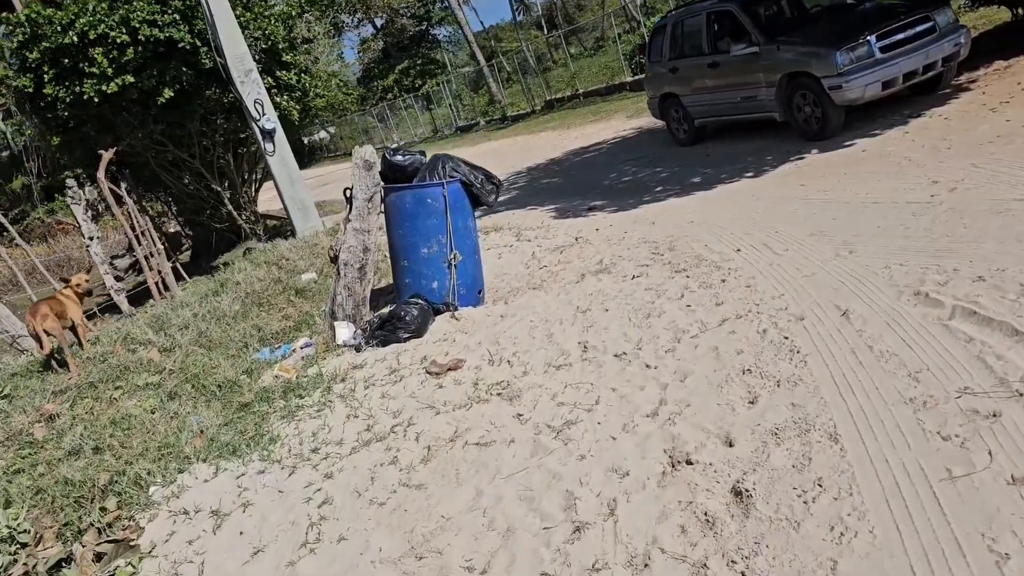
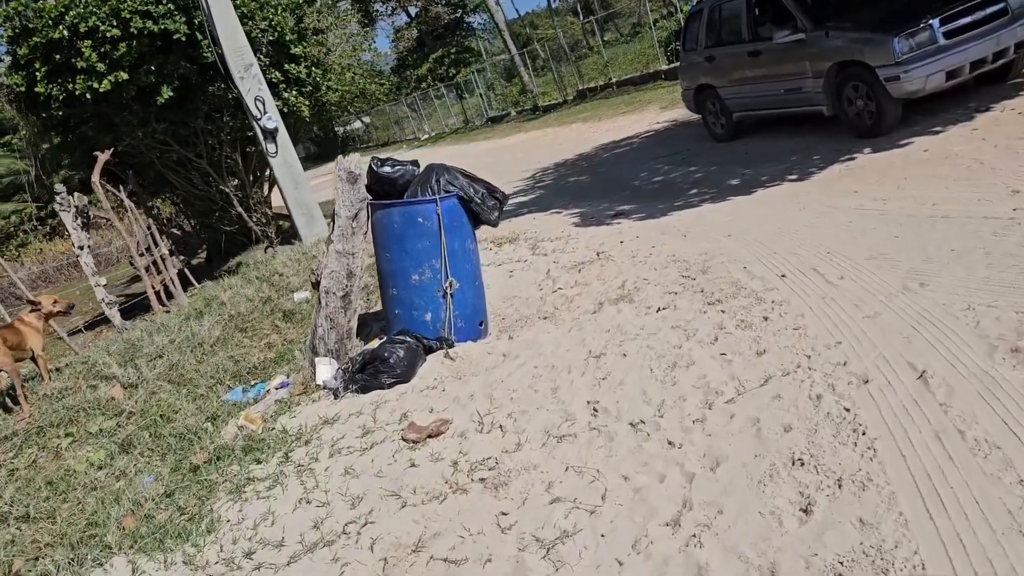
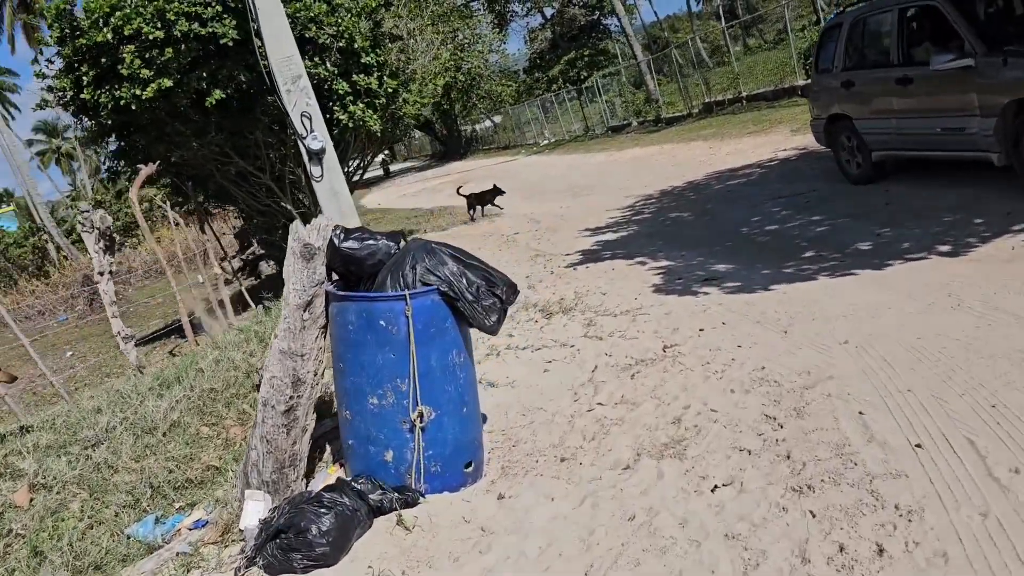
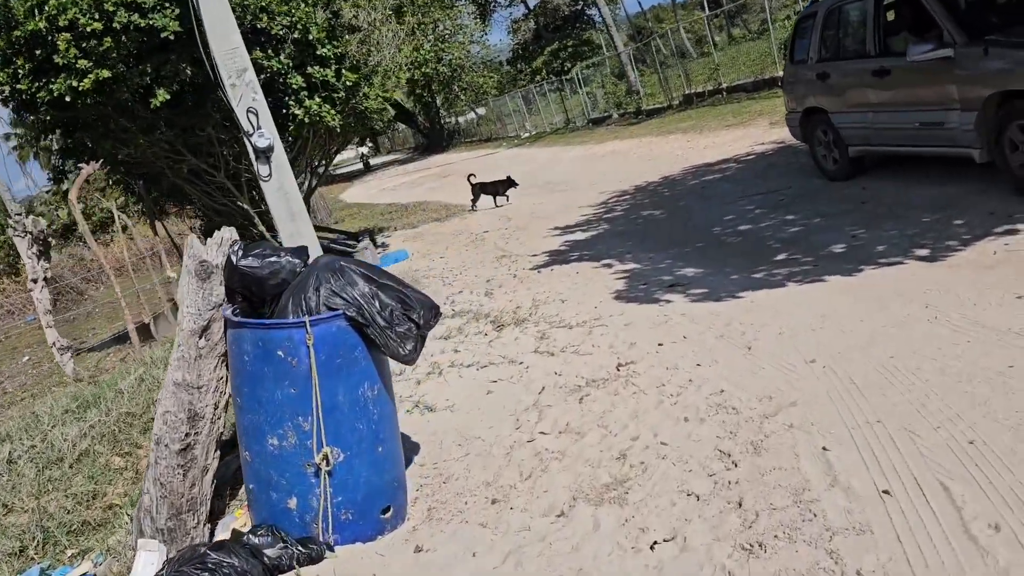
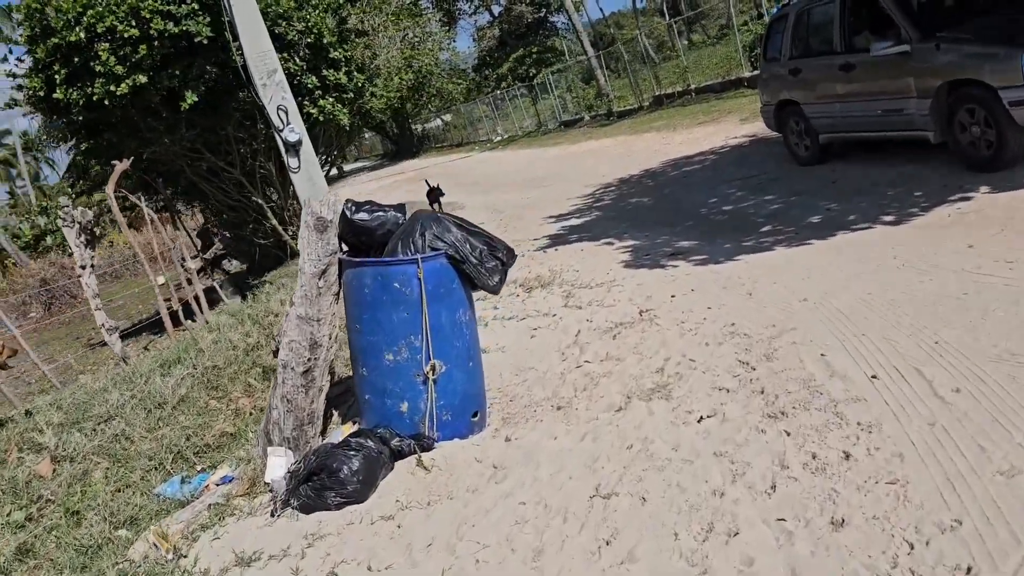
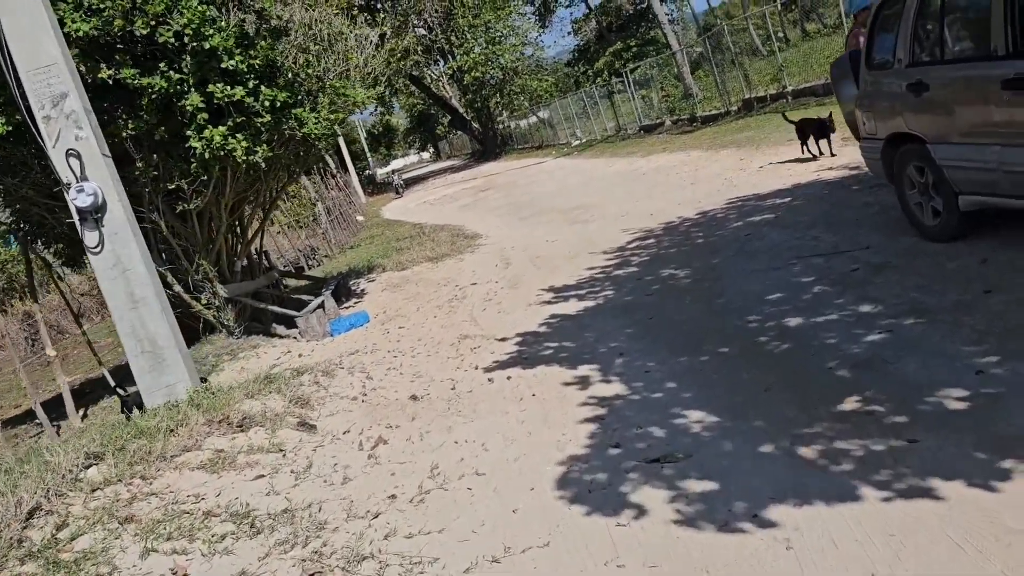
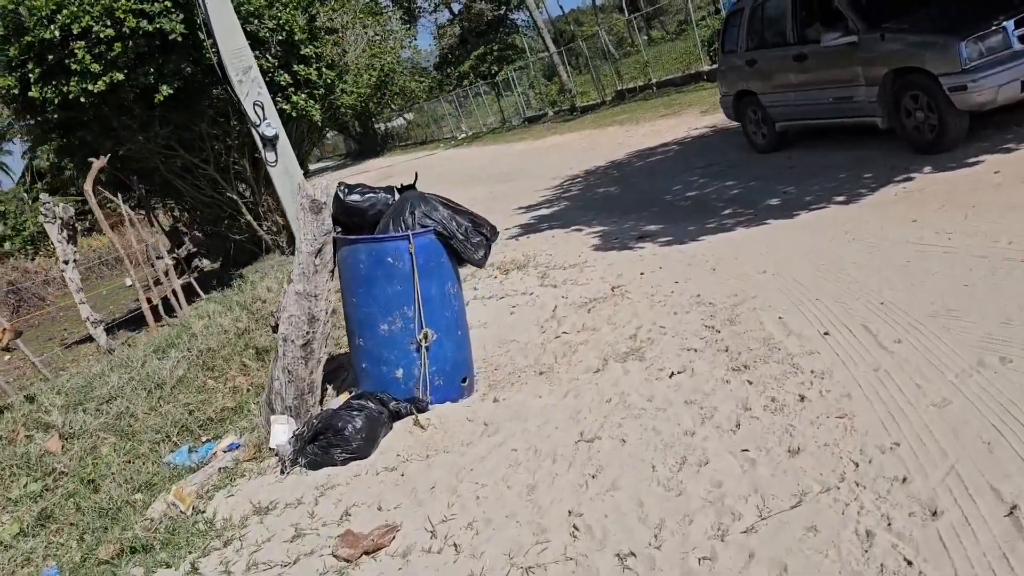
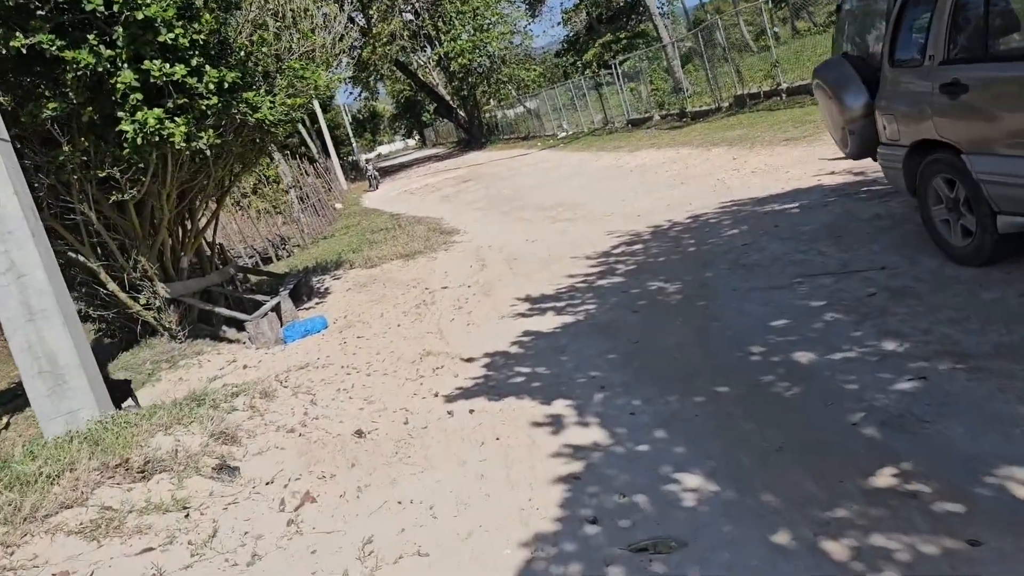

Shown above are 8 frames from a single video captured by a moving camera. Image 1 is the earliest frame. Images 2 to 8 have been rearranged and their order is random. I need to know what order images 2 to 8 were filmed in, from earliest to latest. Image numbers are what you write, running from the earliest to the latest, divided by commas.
2, 7, 5, 3, 4, 6, 8
